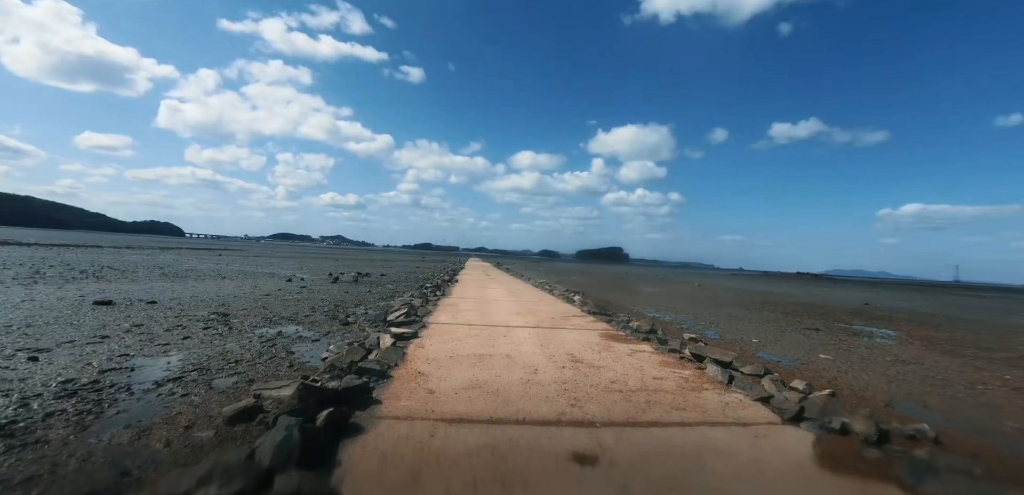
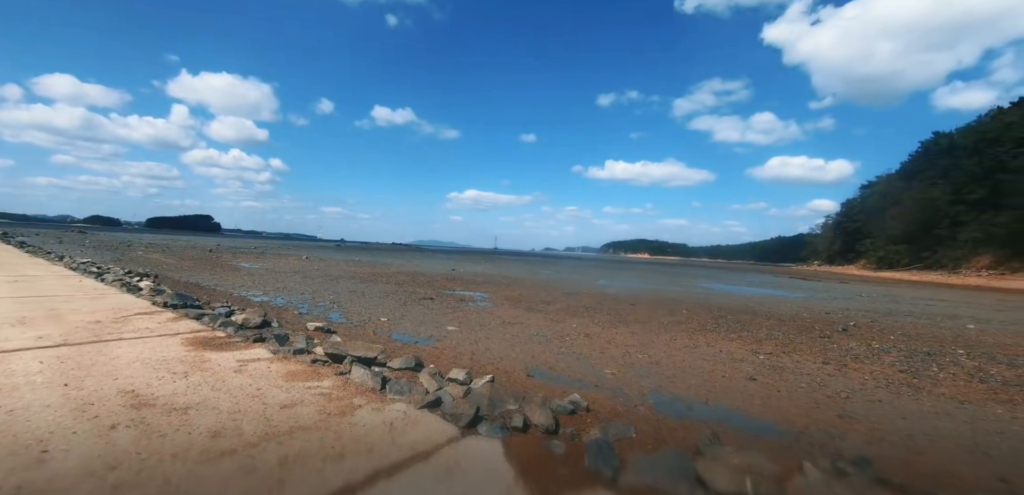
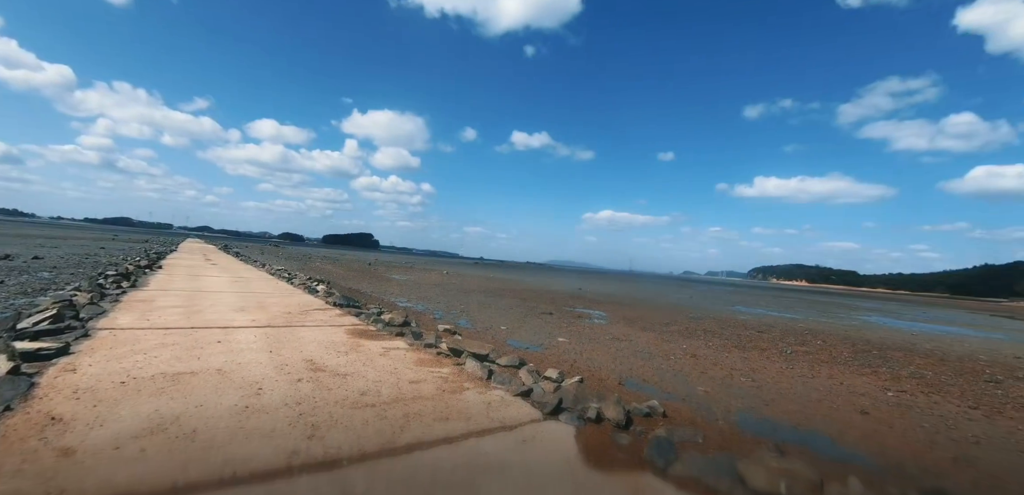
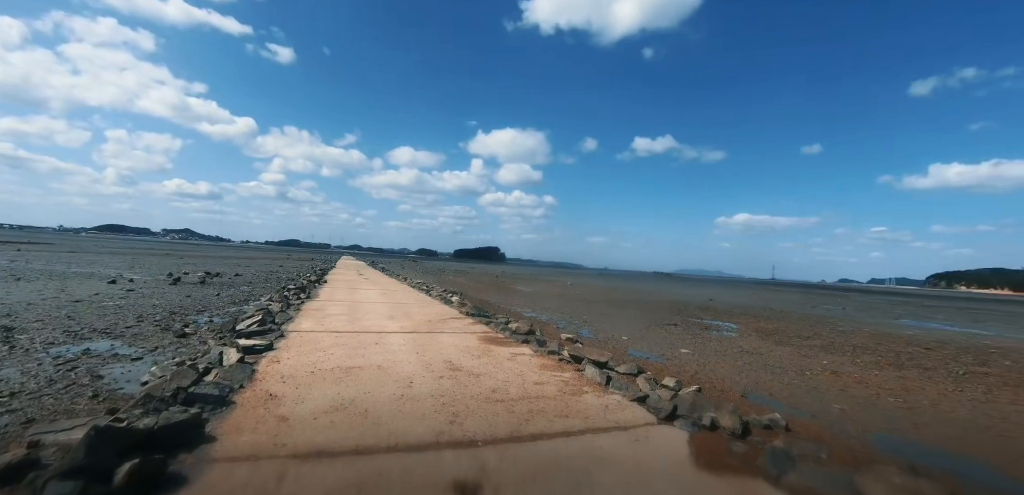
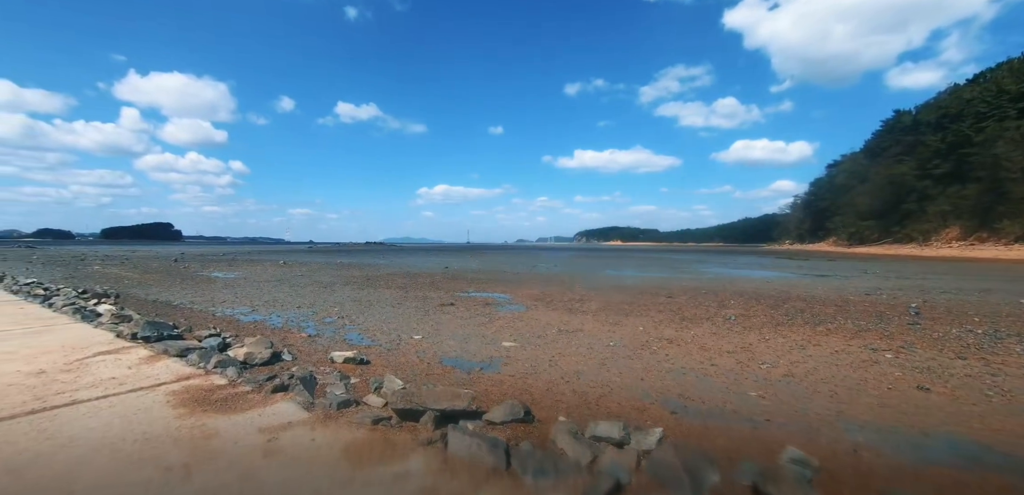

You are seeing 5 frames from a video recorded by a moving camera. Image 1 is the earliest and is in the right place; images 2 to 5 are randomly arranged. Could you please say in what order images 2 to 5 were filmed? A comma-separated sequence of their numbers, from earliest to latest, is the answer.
4, 3, 2, 5
